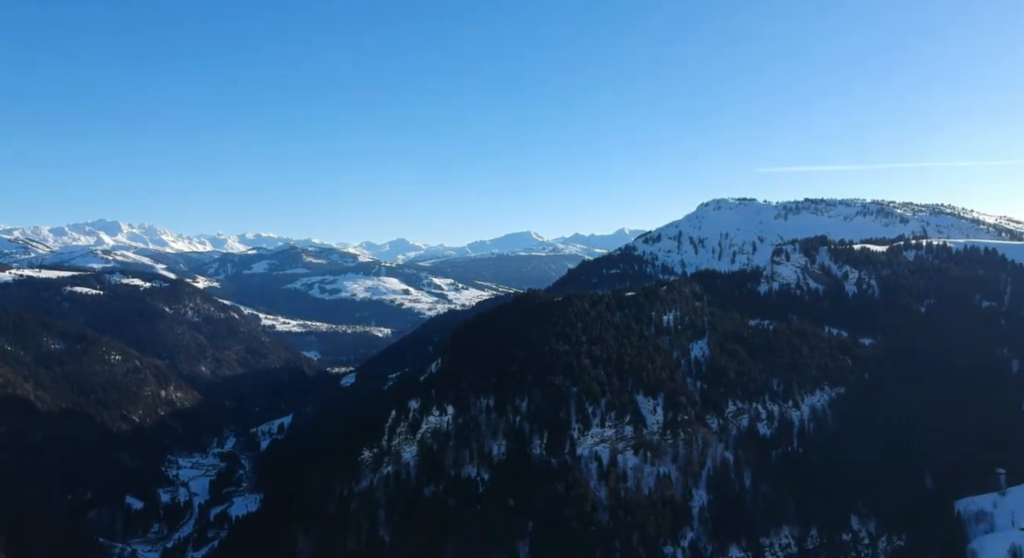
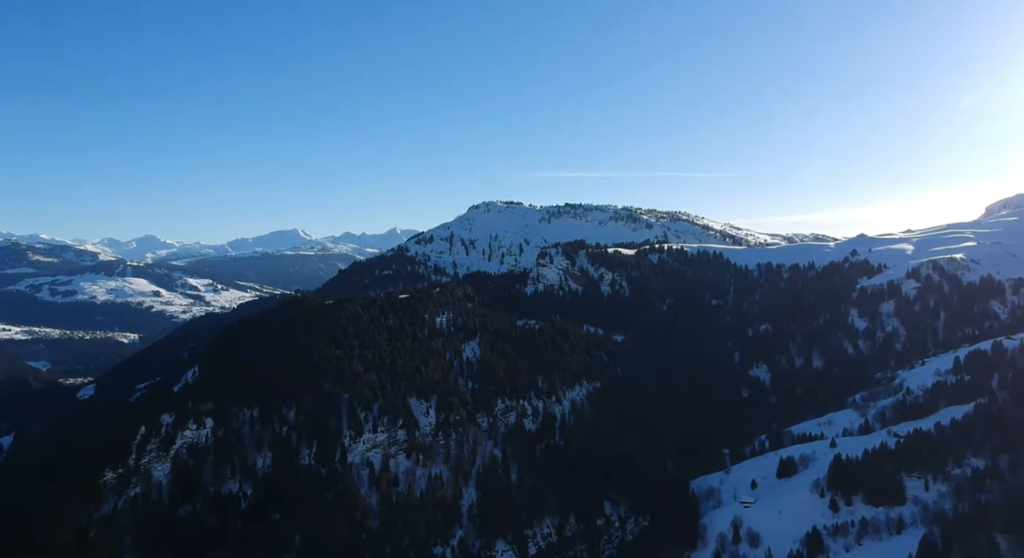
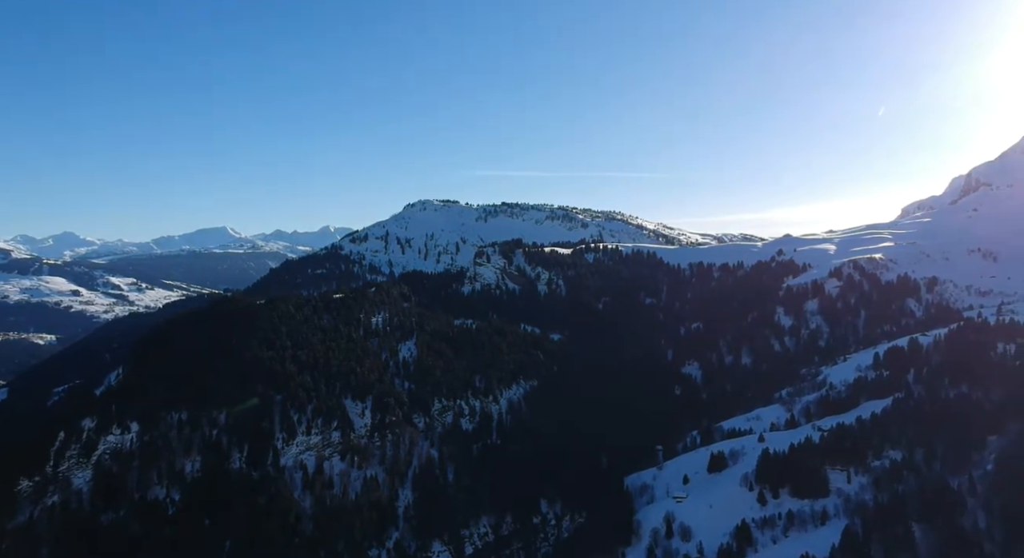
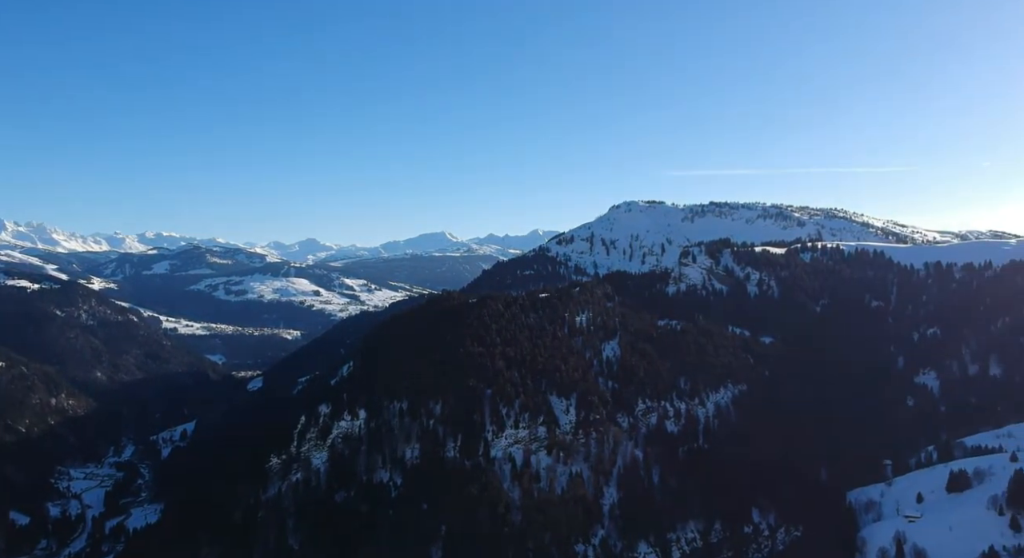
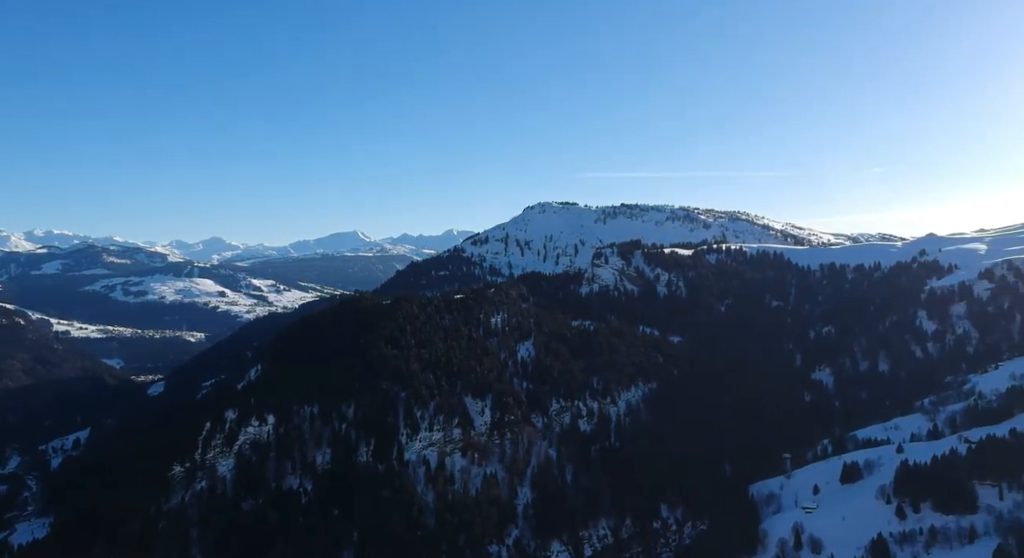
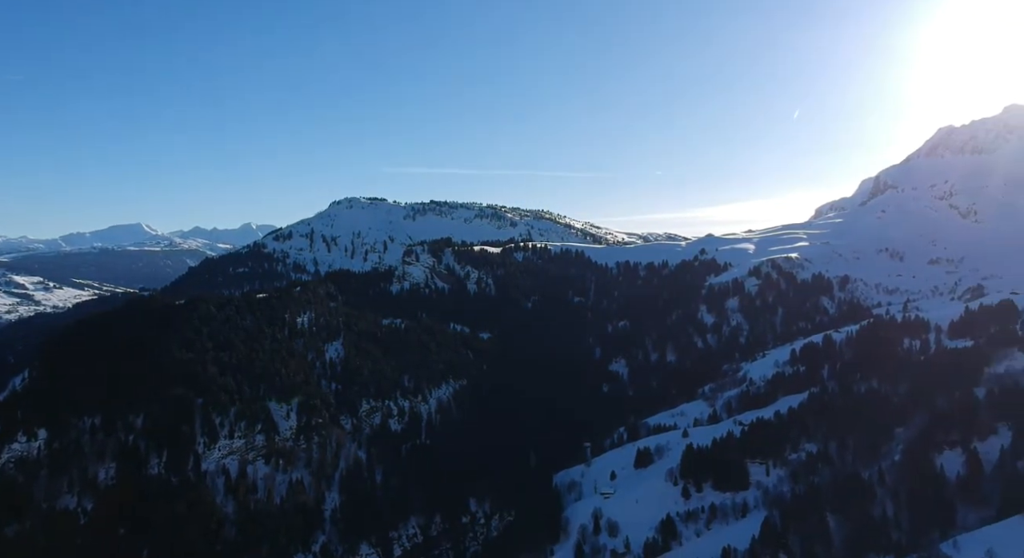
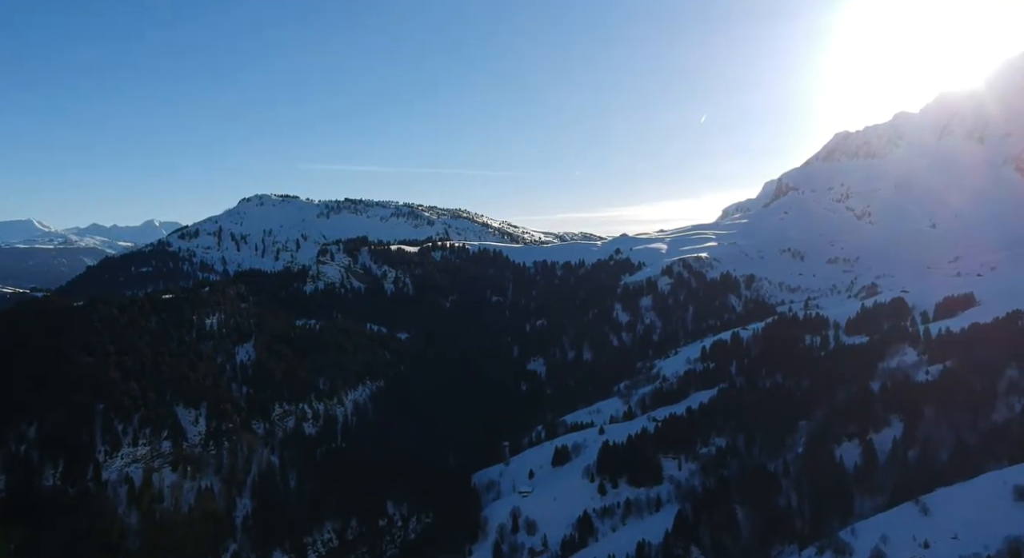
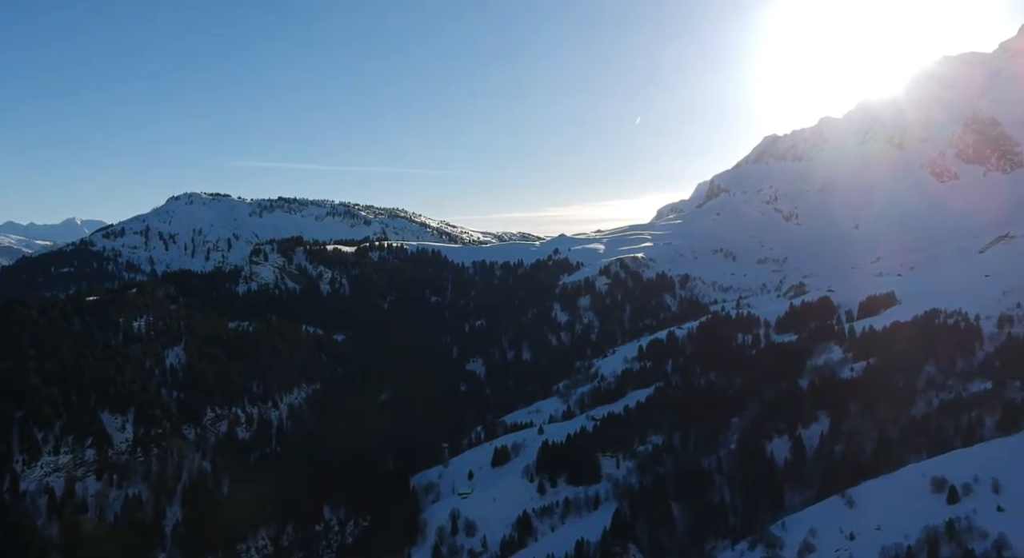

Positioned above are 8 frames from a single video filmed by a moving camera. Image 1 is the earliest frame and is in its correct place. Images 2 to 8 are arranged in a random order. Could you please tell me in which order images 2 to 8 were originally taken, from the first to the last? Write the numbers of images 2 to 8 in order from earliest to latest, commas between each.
4, 5, 2, 3, 6, 7, 8
